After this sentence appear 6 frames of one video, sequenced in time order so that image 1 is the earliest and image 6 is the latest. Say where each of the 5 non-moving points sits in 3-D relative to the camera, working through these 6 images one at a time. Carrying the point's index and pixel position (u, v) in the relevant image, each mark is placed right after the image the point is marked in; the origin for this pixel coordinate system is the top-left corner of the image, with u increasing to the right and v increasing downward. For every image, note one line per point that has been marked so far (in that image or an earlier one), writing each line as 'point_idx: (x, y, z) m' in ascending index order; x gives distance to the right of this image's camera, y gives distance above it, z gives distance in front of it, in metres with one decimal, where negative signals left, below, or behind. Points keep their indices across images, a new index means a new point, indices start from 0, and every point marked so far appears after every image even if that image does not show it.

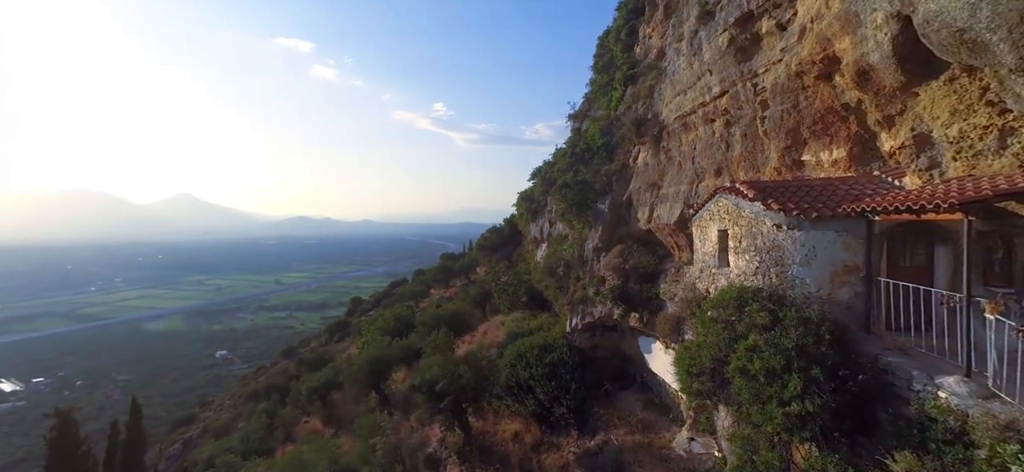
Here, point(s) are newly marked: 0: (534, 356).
0: (+0.7, -3.9, +14.4) m
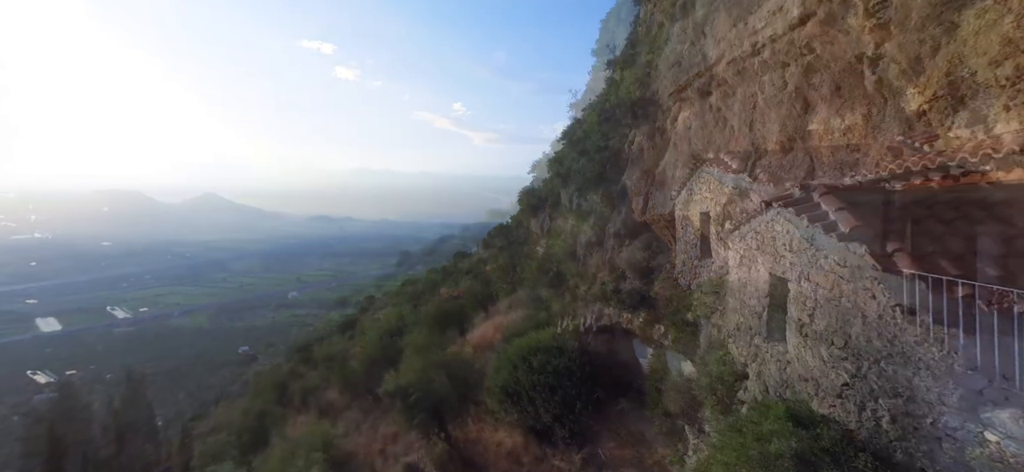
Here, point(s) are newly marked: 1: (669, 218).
0: (+0.3, -3.7, +13.3) m
1: (+3.4, +0.5, +11.5) m
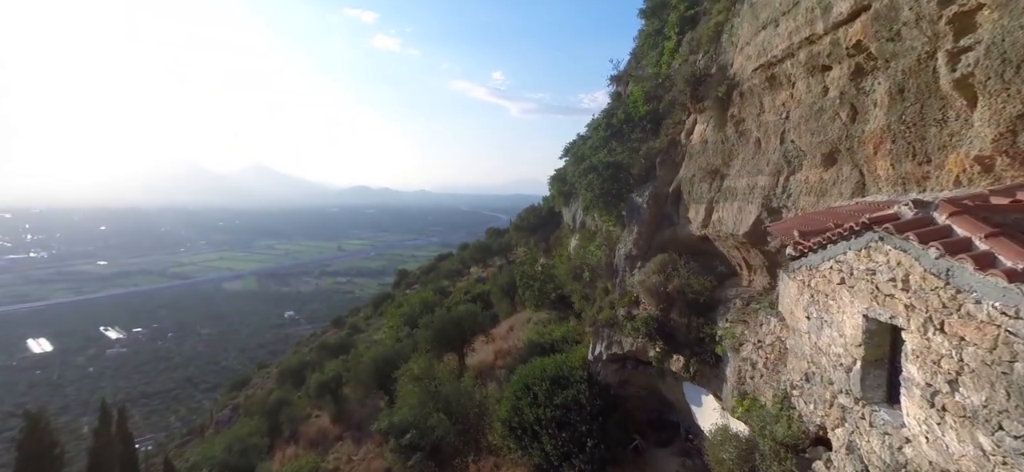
0: (+0.8, -3.9, +11.2) m
1: (+3.8, +0.1, +8.8) m
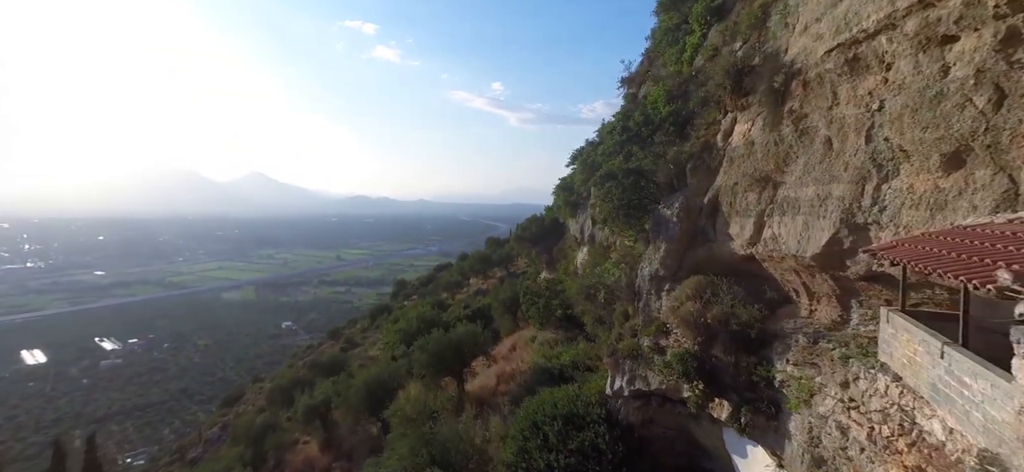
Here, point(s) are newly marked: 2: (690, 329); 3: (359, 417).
0: (+0.9, -4.3, +9.6) m
1: (+3.9, -0.3, +7.4) m
2: (+3.1, -1.6, +7.6) m
3: (-6.7, -7.9, +19.4) m
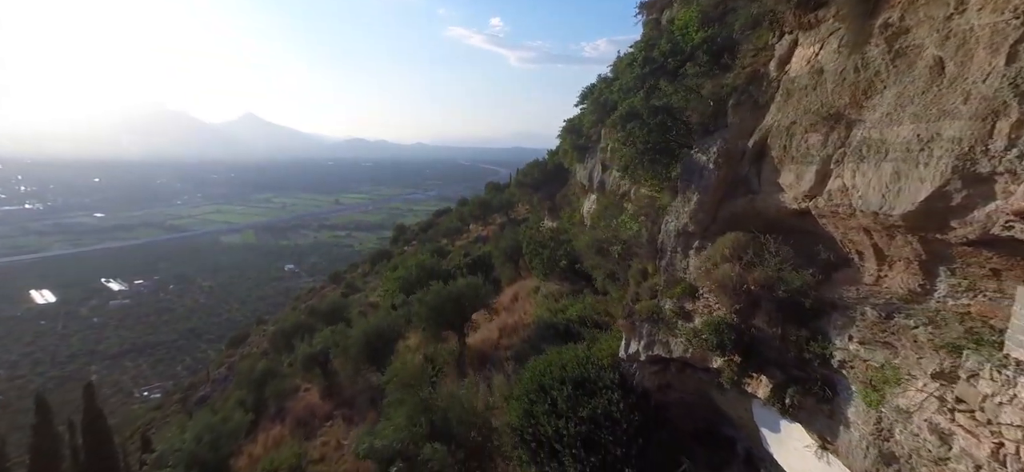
0: (+1.0, -3.2, +8.9) m
1: (+4.1, +0.4, +6.2) m
2: (+3.2, -0.9, +6.5) m
3: (-6.6, -5.6, +19.1) m
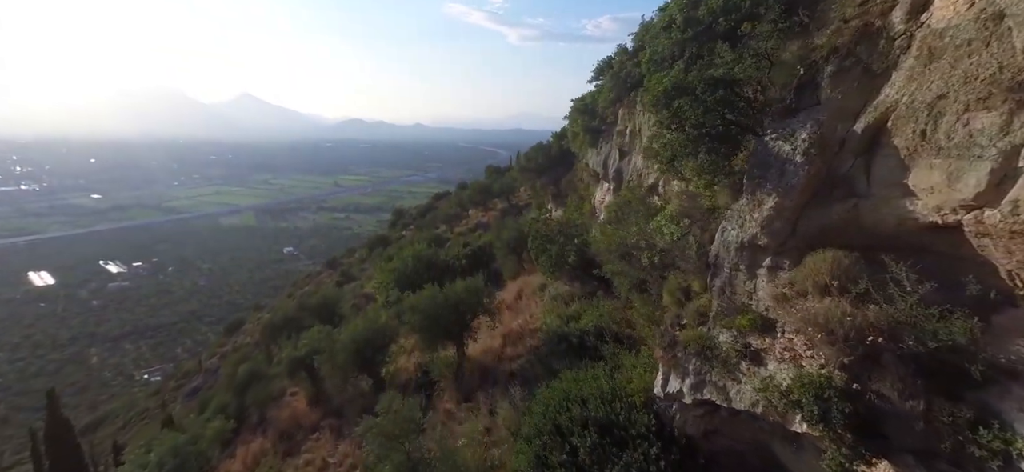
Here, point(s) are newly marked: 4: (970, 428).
0: (+1.2, -3.4, +7.1) m
1: (+4.2, +0.2, +4.2) m
2: (+3.4, -1.1, +4.6) m
3: (-6.4, -5.4, +17.3) m
4: (+4.0, -1.6, +3.8) m
